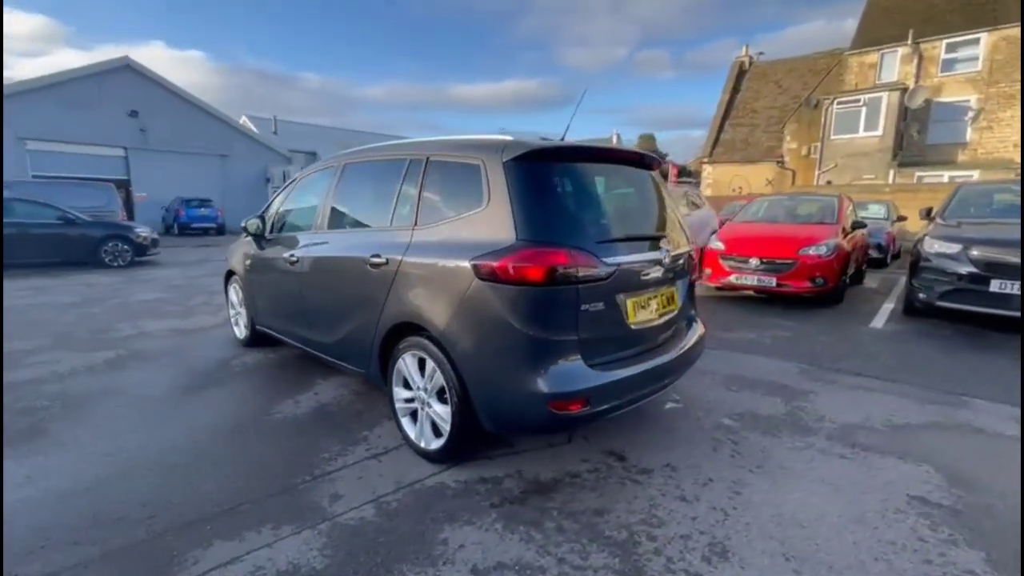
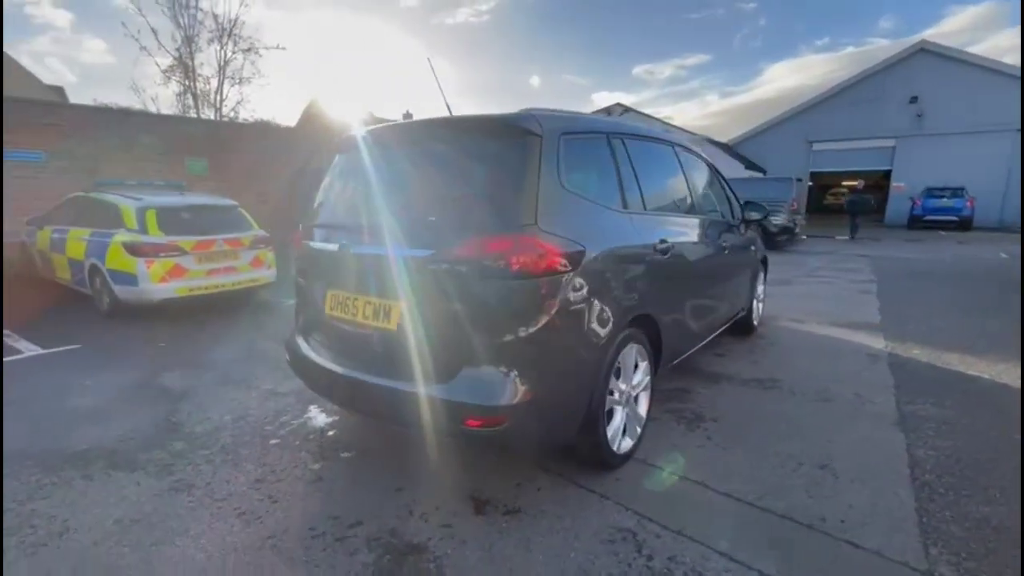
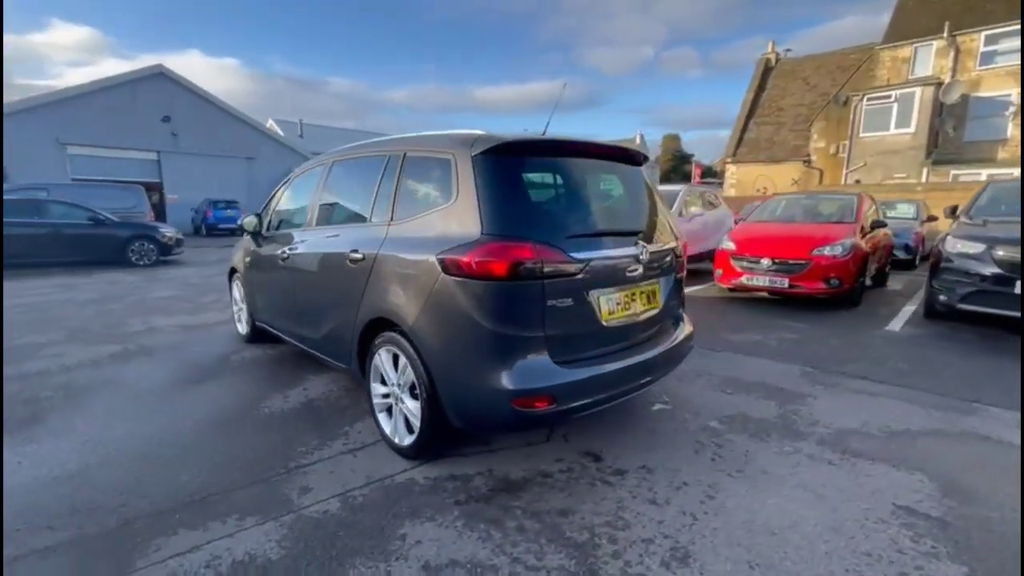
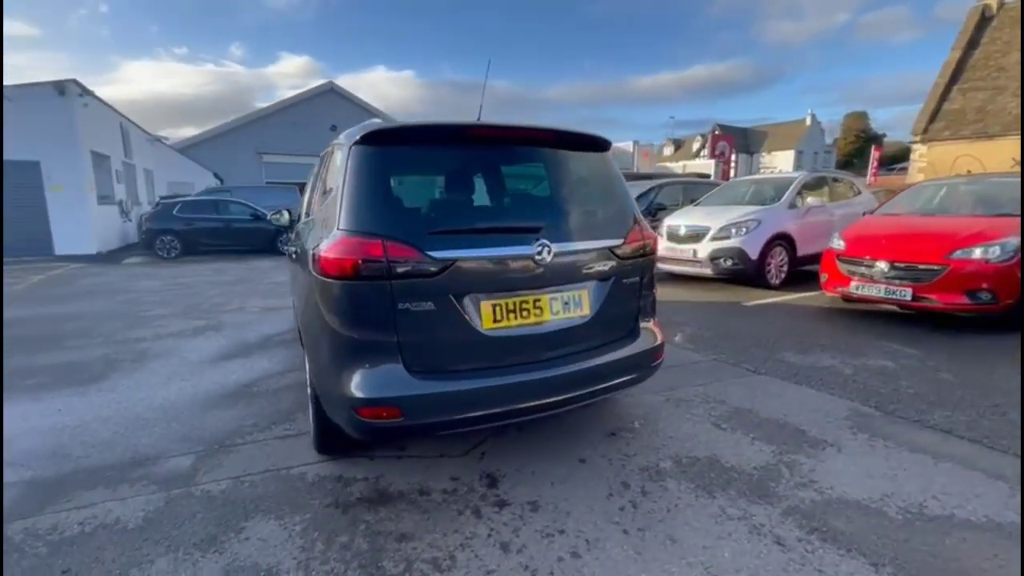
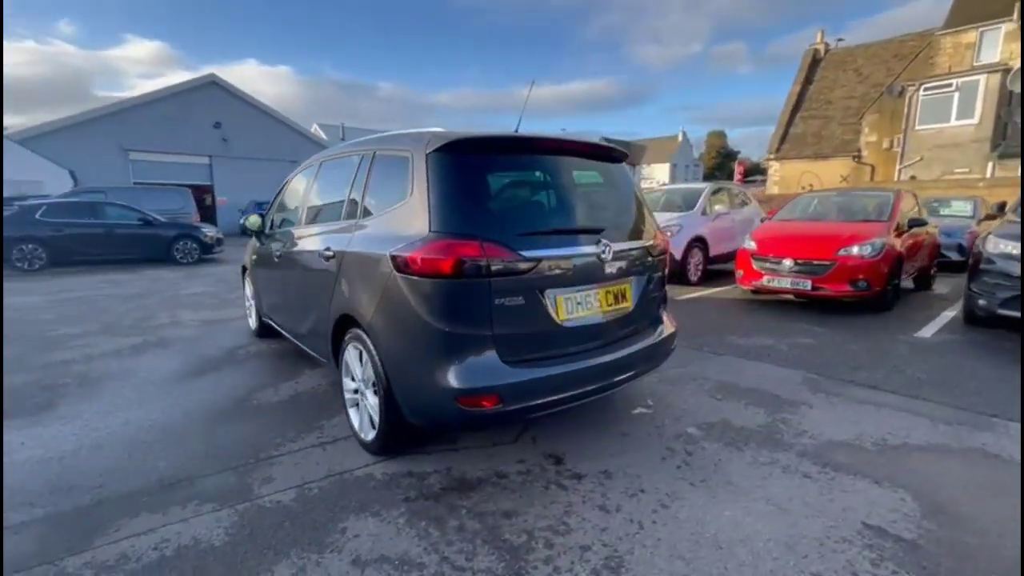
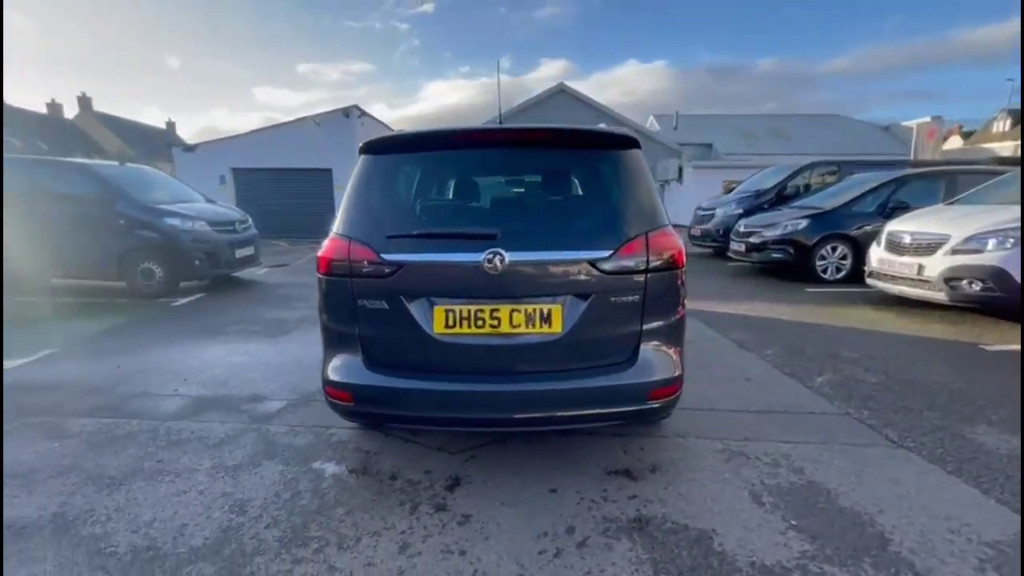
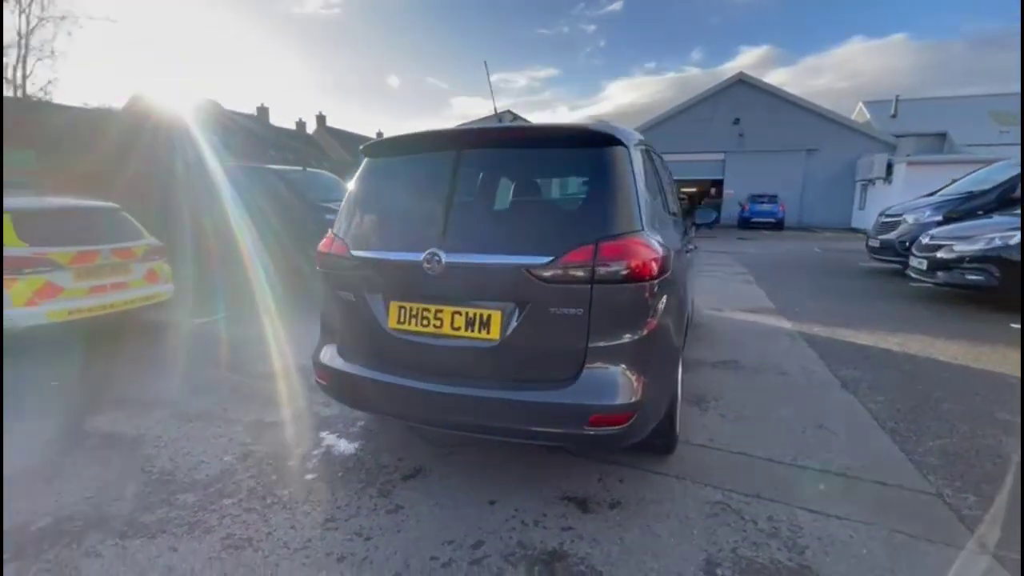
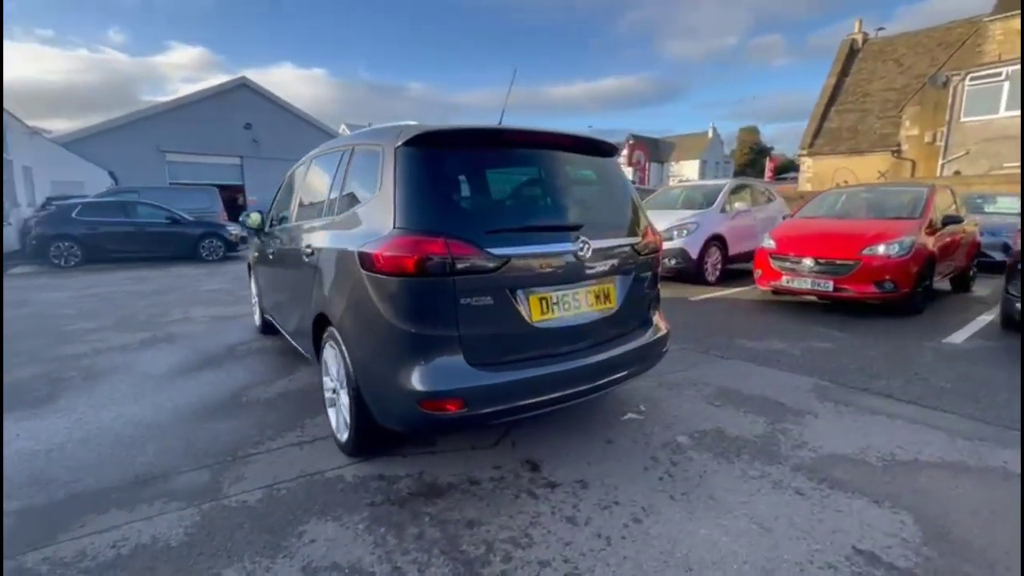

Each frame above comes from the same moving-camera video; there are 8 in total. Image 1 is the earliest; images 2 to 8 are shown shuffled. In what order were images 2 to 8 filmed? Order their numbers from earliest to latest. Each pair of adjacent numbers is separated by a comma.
3, 5, 8, 4, 6, 7, 2
